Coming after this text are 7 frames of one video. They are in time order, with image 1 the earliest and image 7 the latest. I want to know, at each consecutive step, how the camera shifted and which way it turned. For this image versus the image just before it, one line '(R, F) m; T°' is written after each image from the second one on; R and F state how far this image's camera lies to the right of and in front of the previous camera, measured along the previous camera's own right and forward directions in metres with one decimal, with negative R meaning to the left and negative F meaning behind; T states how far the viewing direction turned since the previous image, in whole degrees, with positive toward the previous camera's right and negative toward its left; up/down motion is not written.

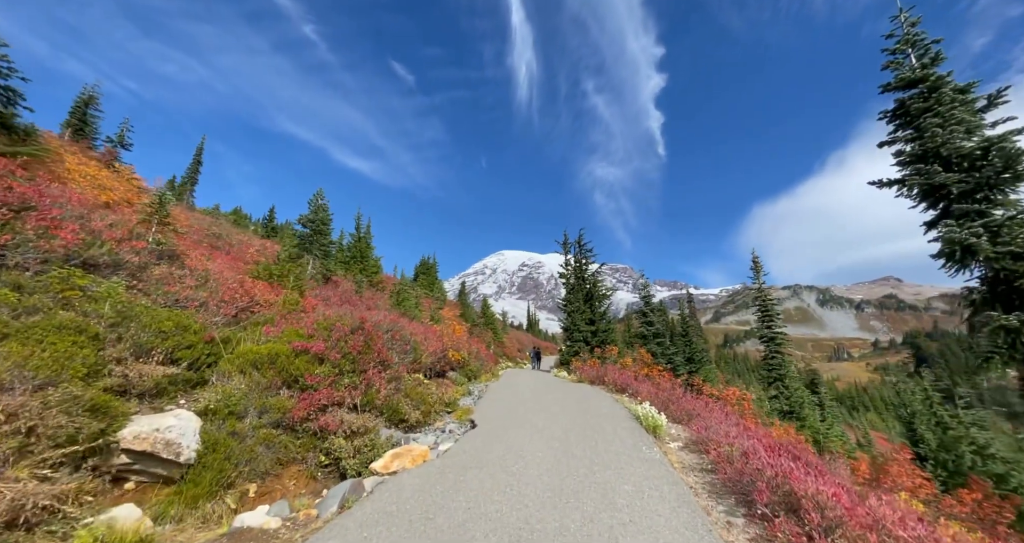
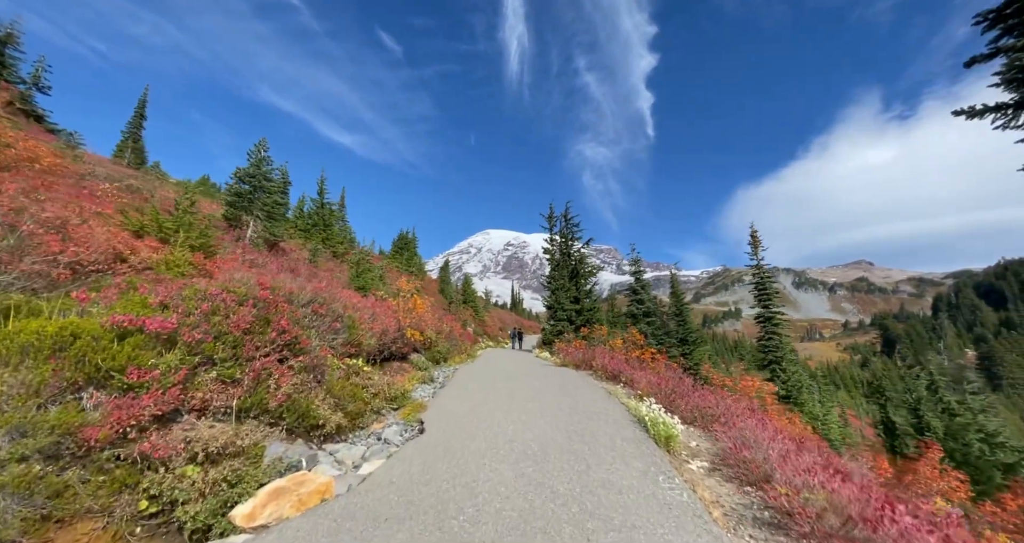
(+0.5, +3.0) m; +2°
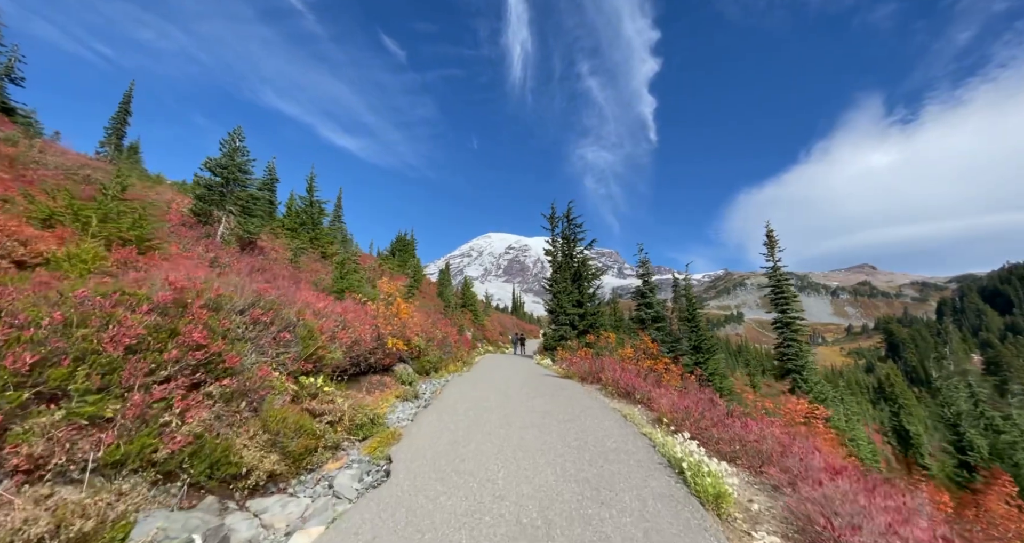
(+0.1, +1.9) m; 0°
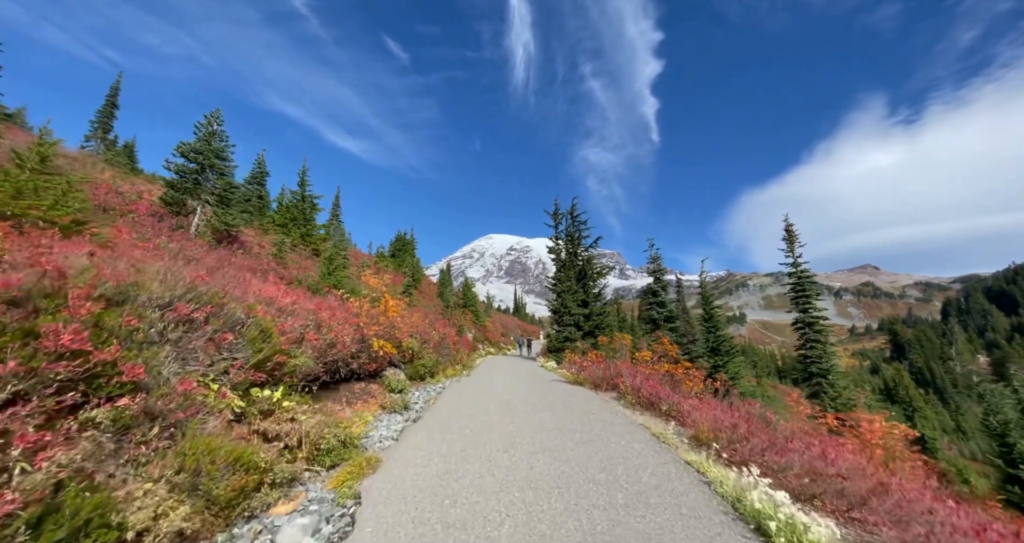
(-0.1, +1.7) m; 0°
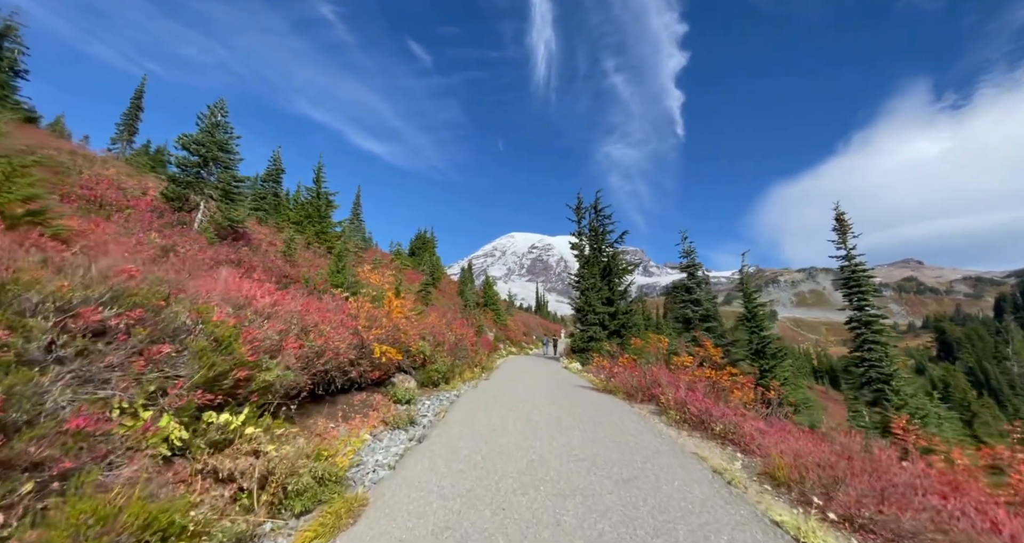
(0.0, +1.6) m; -3°
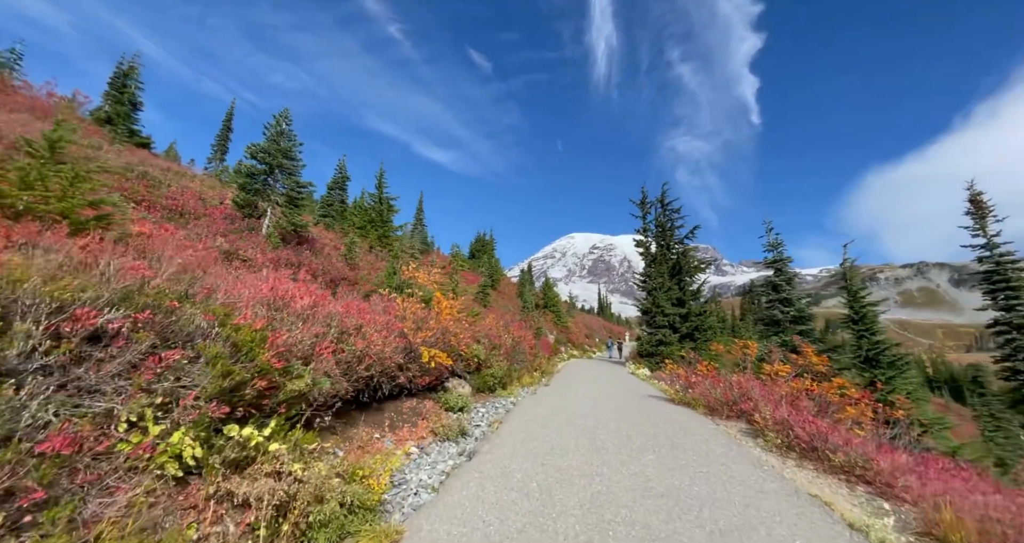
(0.0, +1.1) m; -9°
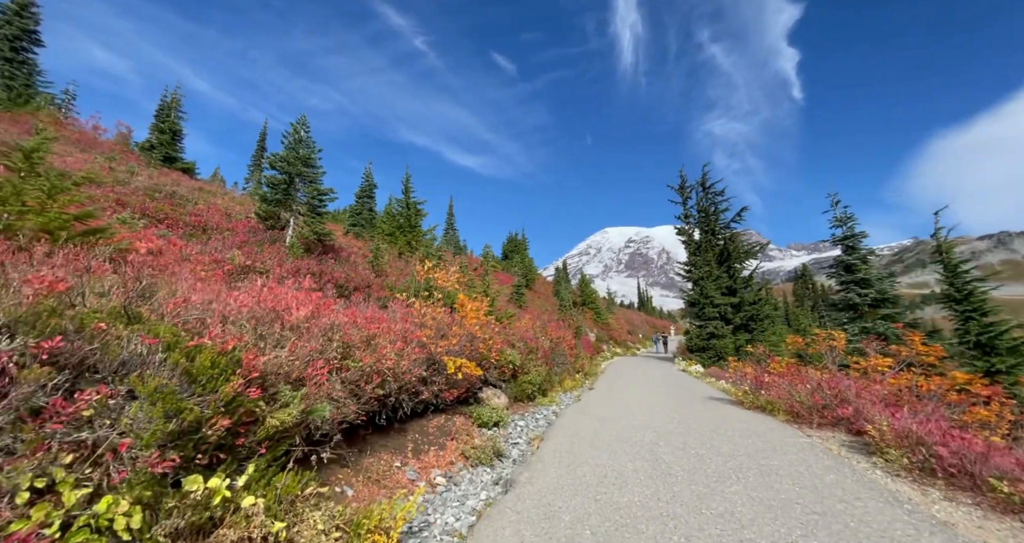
(+0.1, +1.3) m; -5°
